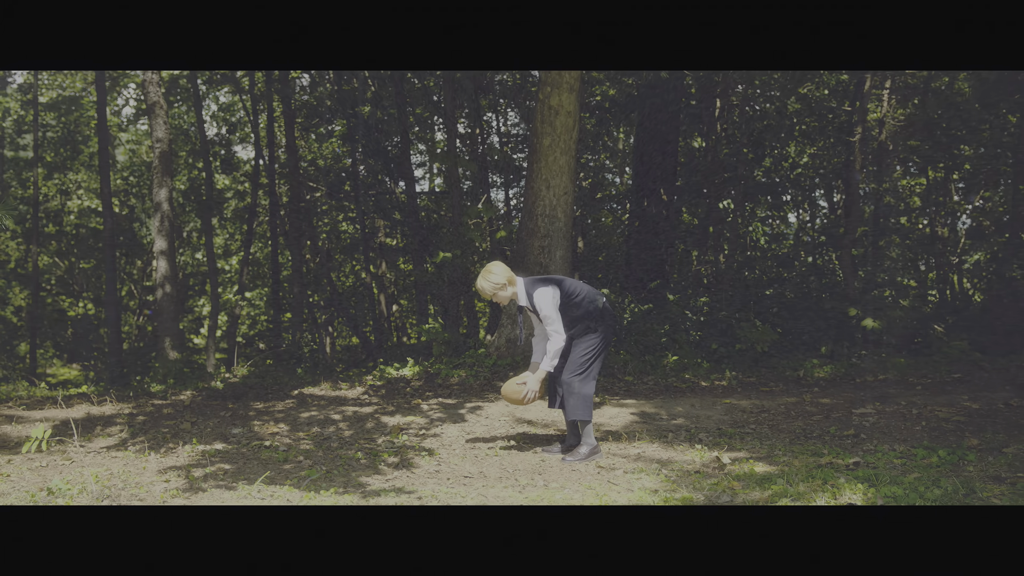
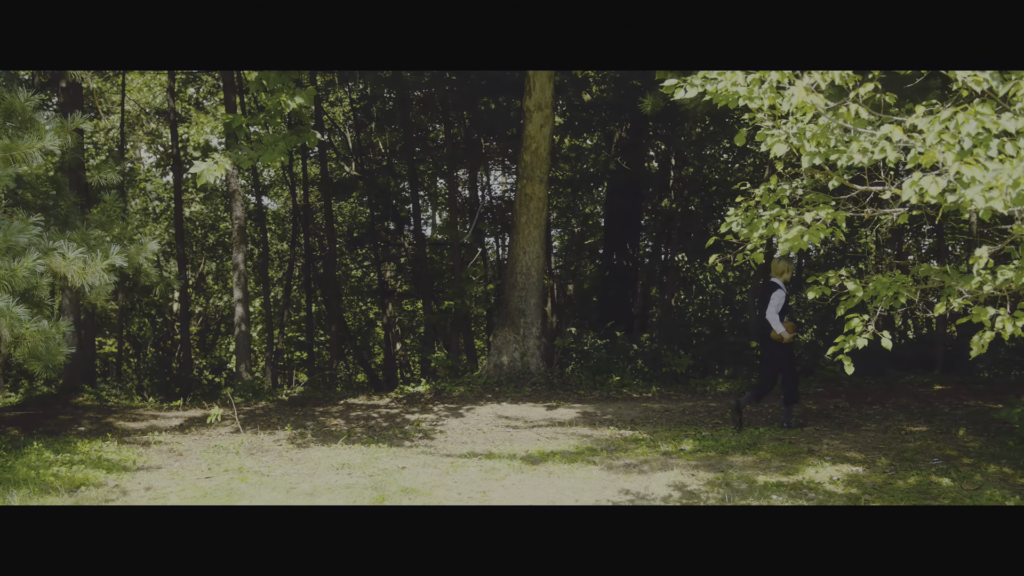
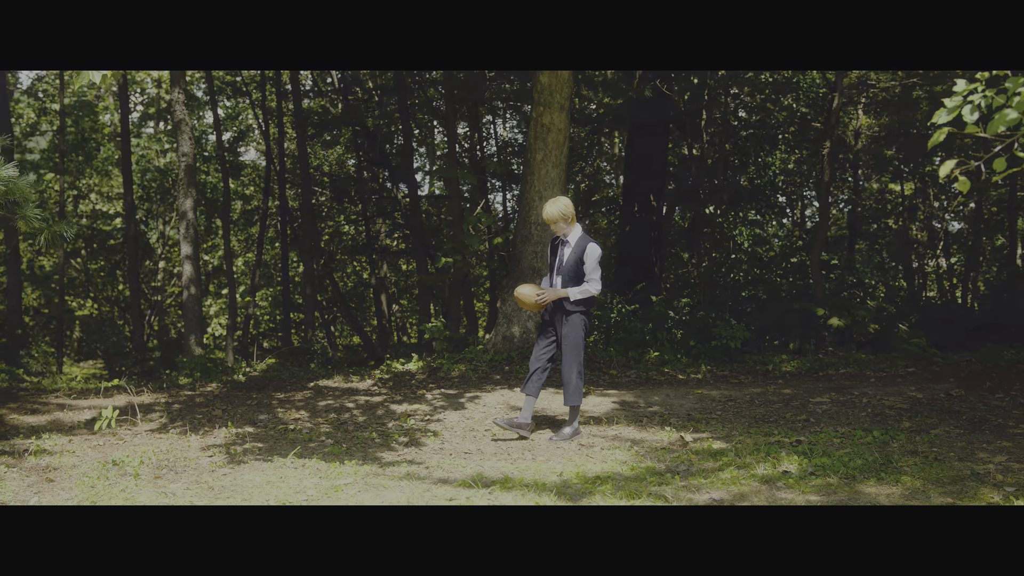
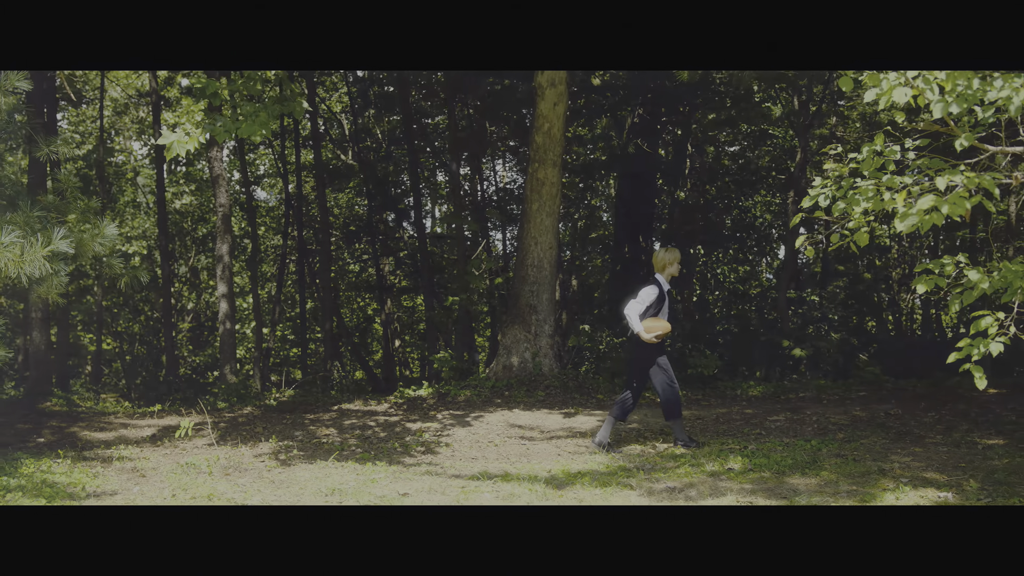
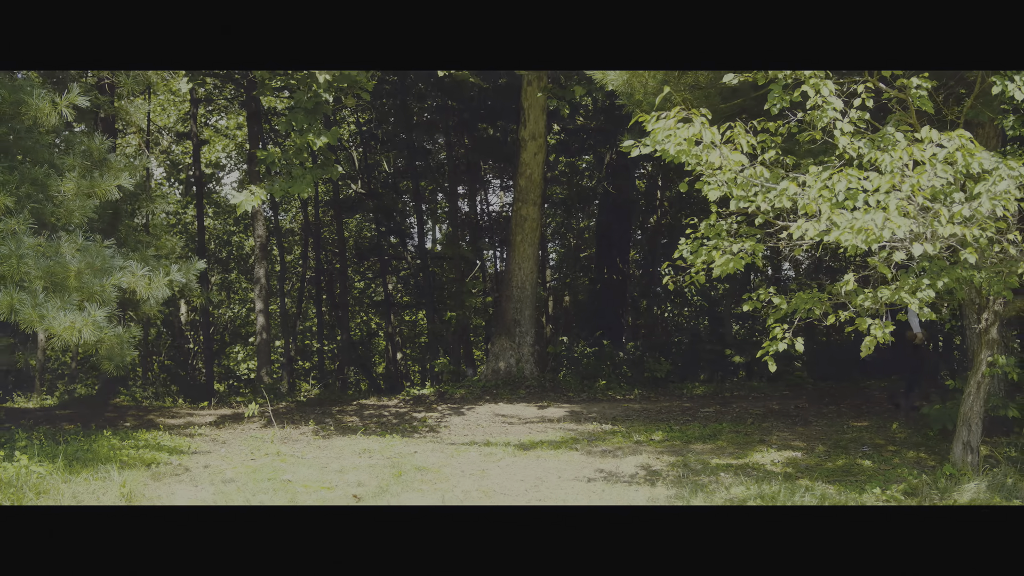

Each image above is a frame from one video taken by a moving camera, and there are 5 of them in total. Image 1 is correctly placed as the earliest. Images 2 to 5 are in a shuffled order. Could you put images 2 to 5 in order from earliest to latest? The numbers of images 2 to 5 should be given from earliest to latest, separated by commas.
3, 4, 2, 5
